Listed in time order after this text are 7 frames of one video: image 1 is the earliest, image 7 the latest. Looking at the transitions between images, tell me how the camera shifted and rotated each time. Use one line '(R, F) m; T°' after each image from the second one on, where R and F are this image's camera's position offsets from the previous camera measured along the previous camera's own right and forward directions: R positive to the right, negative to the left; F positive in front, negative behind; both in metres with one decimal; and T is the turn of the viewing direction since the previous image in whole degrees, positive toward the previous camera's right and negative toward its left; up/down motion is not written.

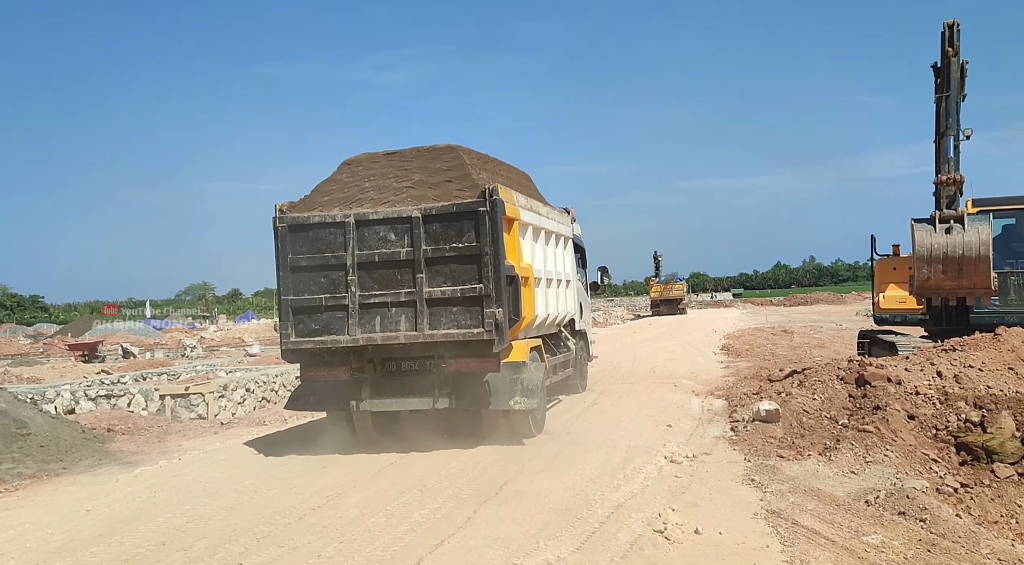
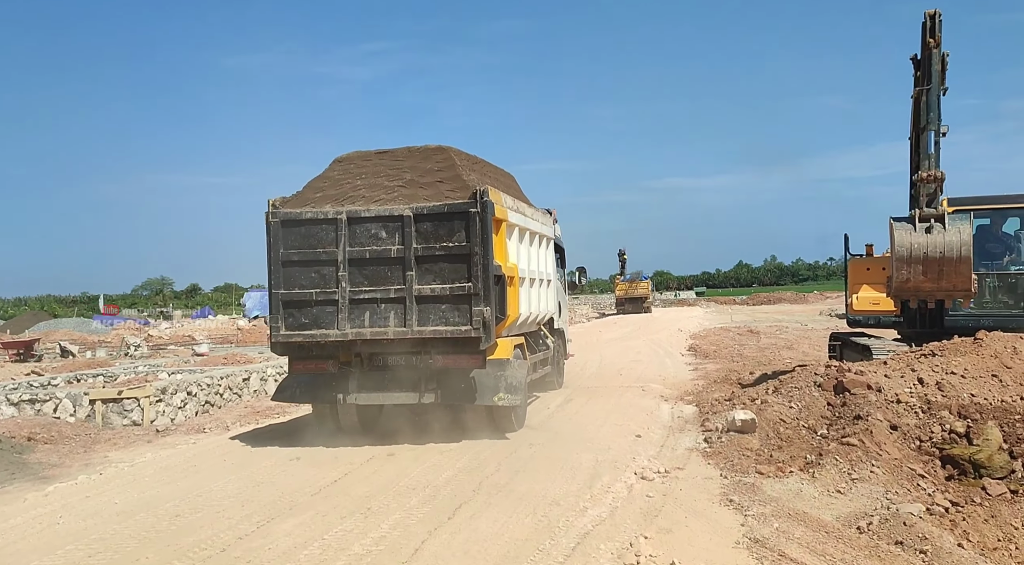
(+0.1, +0.6) m; +3°
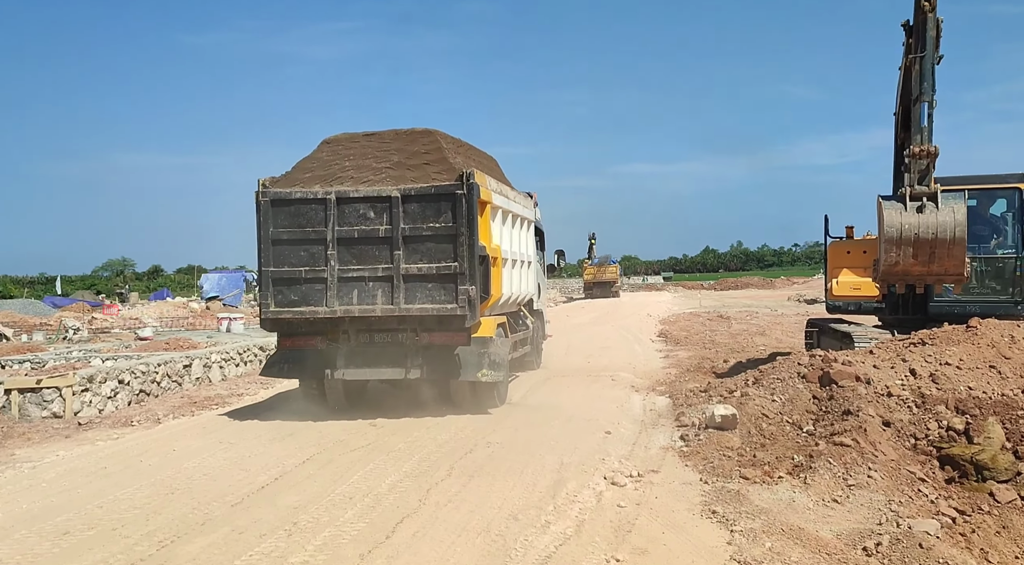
(+0.1, +0.8) m; +2°
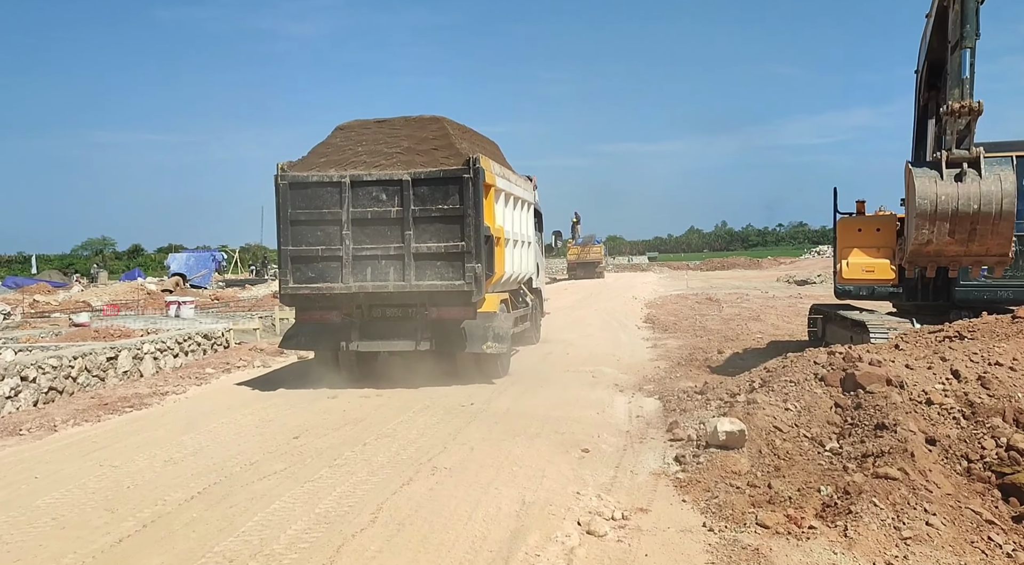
(+0.2, +1.4) m; +1°
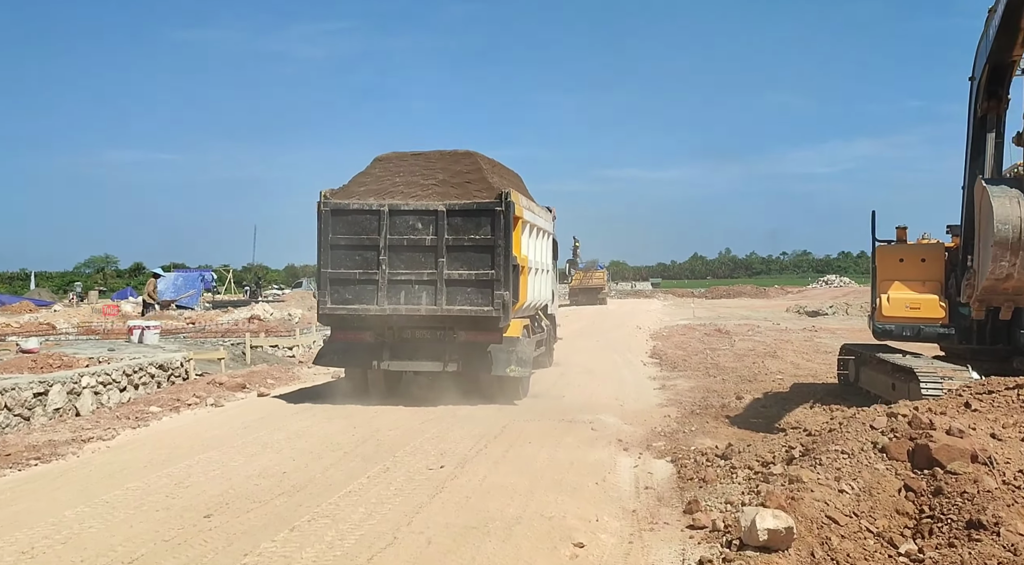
(+0.2, +1.4) m; 0°
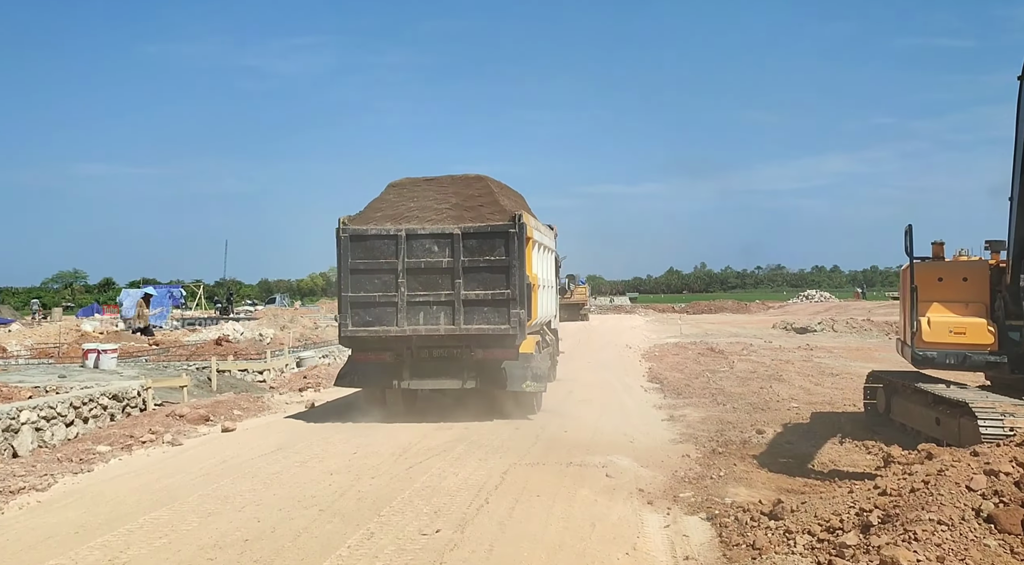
(-0.2, +1.0) m; +2°
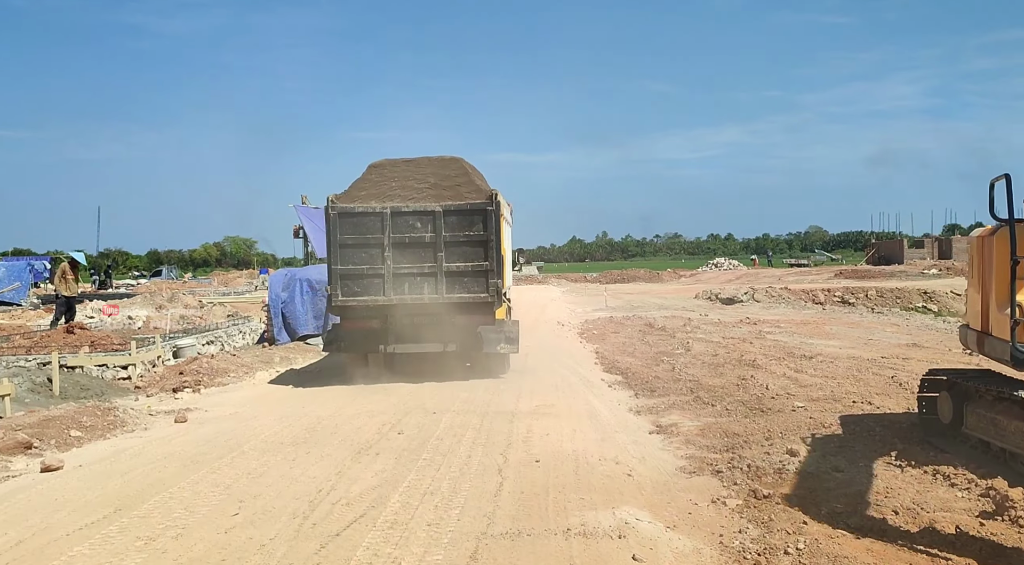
(-0.4, +2.6) m; +7°
